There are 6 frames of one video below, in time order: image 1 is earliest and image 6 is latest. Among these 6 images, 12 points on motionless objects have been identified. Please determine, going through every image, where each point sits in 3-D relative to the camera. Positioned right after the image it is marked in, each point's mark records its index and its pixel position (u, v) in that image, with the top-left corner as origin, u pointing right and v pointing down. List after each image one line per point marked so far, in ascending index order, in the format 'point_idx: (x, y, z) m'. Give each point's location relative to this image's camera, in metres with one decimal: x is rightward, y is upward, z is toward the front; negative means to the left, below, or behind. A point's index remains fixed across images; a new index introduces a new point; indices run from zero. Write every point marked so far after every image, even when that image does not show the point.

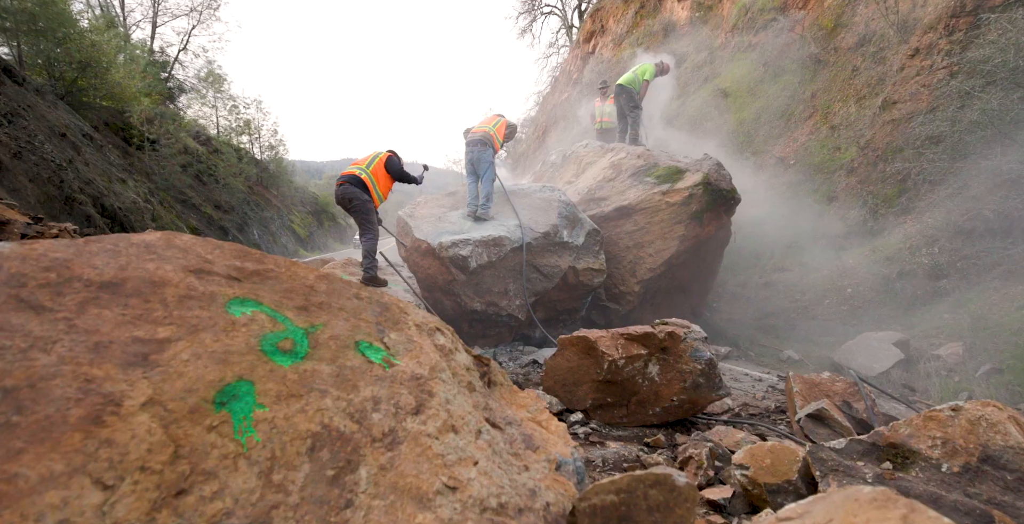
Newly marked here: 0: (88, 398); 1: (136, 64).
0: (-0.8, -0.3, +0.8) m
1: (-8.2, +4.5, +9.9) m
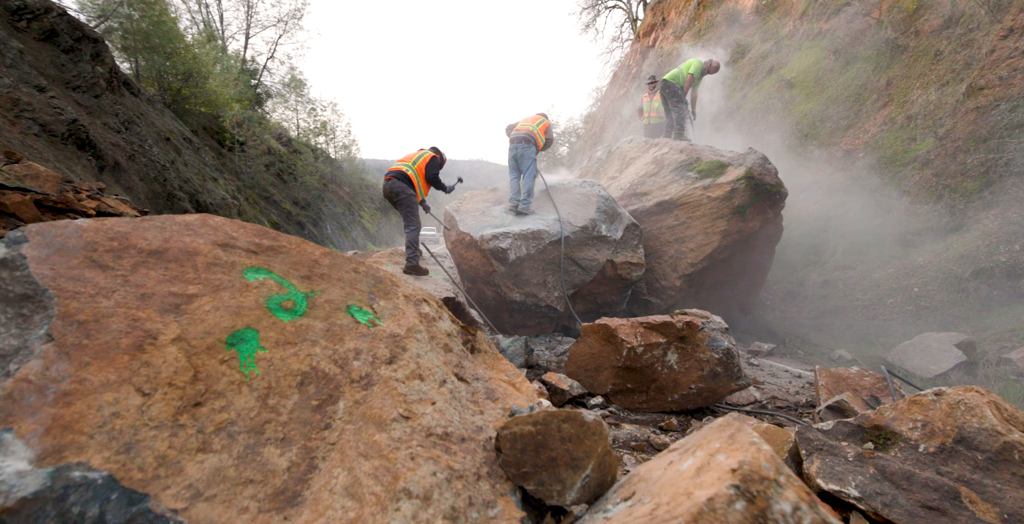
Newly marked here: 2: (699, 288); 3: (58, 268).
0: (-1.0, -0.2, +1.1) m
1: (-7.0, +4.8, +11.0) m
2: (+2.8, -0.4, +6.5) m
3: (-1.2, 0.0, +1.1) m
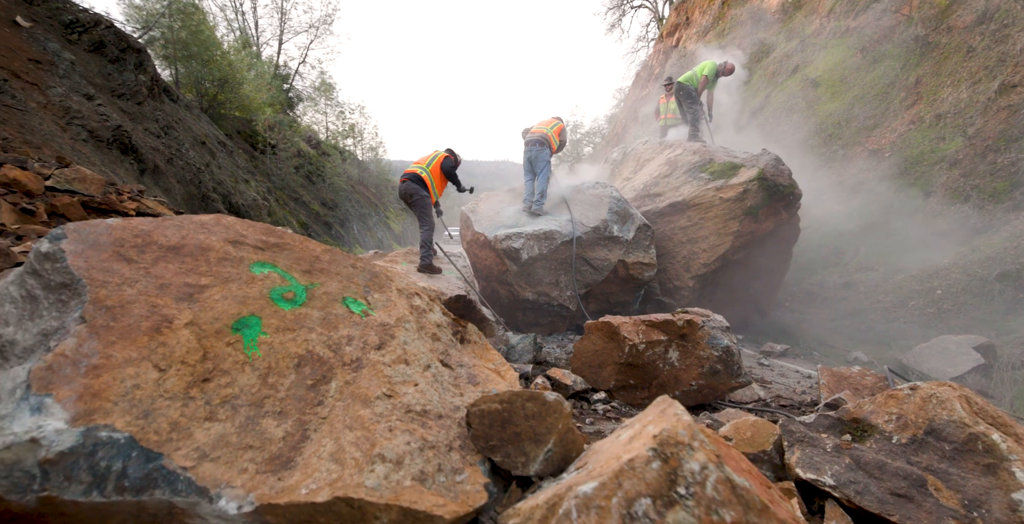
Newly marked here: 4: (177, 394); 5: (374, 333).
0: (-1.1, -0.2, +1.3) m
1: (-6.5, +4.8, +11.5) m
2: (+3.0, -0.4, +6.5) m
3: (-1.3, 0.0, +1.3) m
4: (-0.9, -0.4, +1.2) m
5: (-0.5, -0.3, +1.6) m
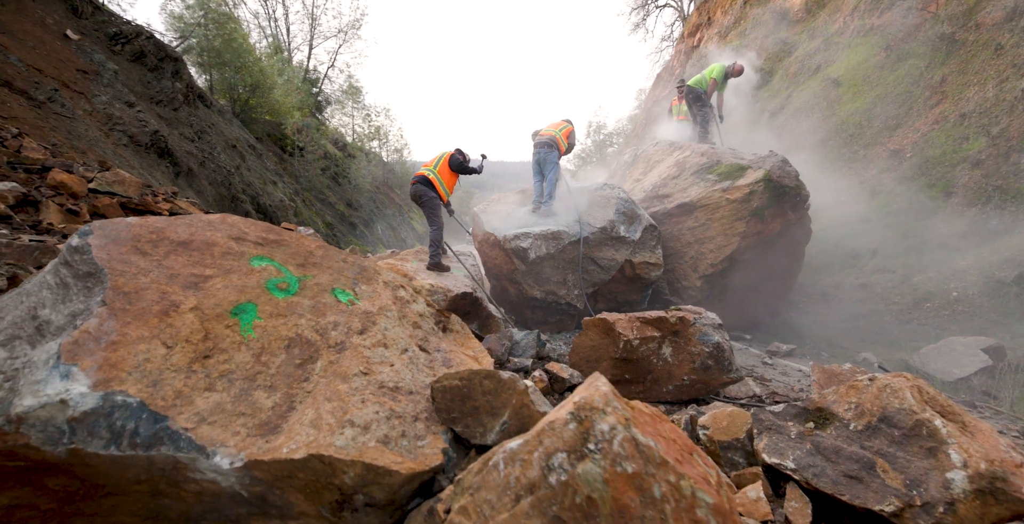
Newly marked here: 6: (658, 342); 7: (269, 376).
0: (-1.2, -0.1, +1.5) m
1: (-6.1, +4.8, +12.0) m
2: (+3.1, -0.4, +6.5) m
3: (-1.4, 0.0, +1.6) m
4: (-1.1, -0.3, +1.5) m
5: (-0.6, -0.2, +1.8) m
6: (+1.2, -0.7, +3.7) m
7: (-0.9, -0.4, +1.6) m
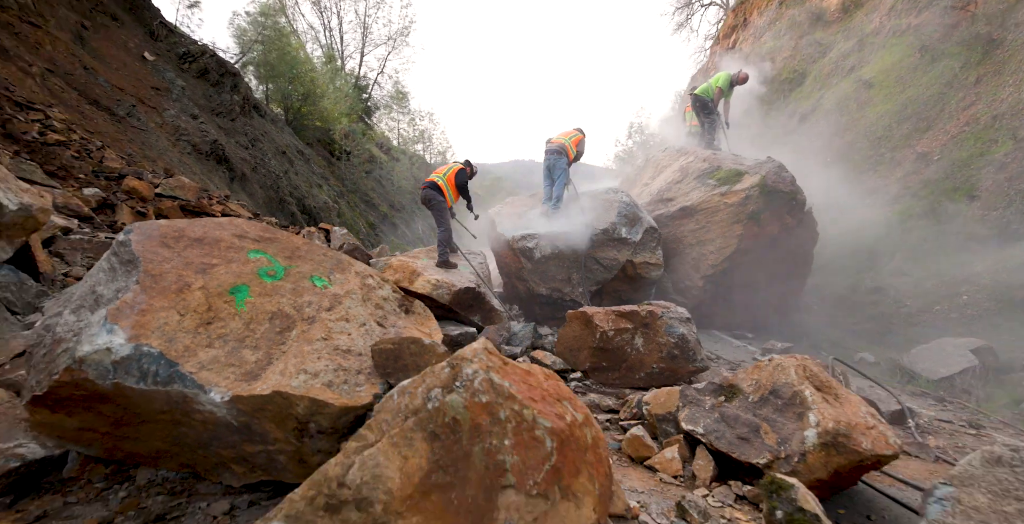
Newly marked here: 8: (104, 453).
0: (-1.6, -0.1, +2.1) m
1: (-5.4, +4.9, +13.0) m
2: (+3.2, -0.4, +6.6) m
3: (-1.8, +0.1, +2.1) m
4: (-1.5, -0.3, +2.0) m
5: (-1.0, -0.2, +2.3) m
6: (+1.1, -0.7, +4.1) m
7: (-1.2, -0.4, +2.1) m
8: (-1.7, -0.8, +1.9) m
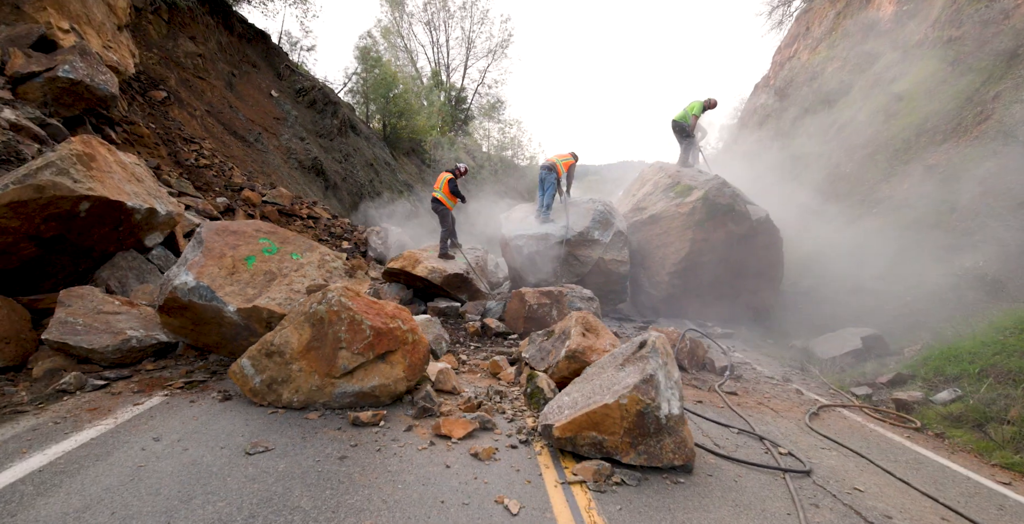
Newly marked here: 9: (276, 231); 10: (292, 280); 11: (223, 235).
0: (-2.7, +0.1, +4.1) m
1: (-4.1, +5.1, +15.5) m
2: (+2.9, -0.3, +7.5) m
3: (-2.8, +0.3, +4.1) m
4: (-2.6, -0.1, +4.0) m
5: (-2.0, 0.0, +4.2) m
6: (+0.3, -0.5, +5.4) m
7: (-2.3, -0.2, +4.0) m
8: (-2.8, -0.7, +3.9) m
9: (-2.4, +0.4, +4.4) m
10: (-2.0, -0.2, +4.0) m
11: (-2.7, +0.3, +4.2) m
